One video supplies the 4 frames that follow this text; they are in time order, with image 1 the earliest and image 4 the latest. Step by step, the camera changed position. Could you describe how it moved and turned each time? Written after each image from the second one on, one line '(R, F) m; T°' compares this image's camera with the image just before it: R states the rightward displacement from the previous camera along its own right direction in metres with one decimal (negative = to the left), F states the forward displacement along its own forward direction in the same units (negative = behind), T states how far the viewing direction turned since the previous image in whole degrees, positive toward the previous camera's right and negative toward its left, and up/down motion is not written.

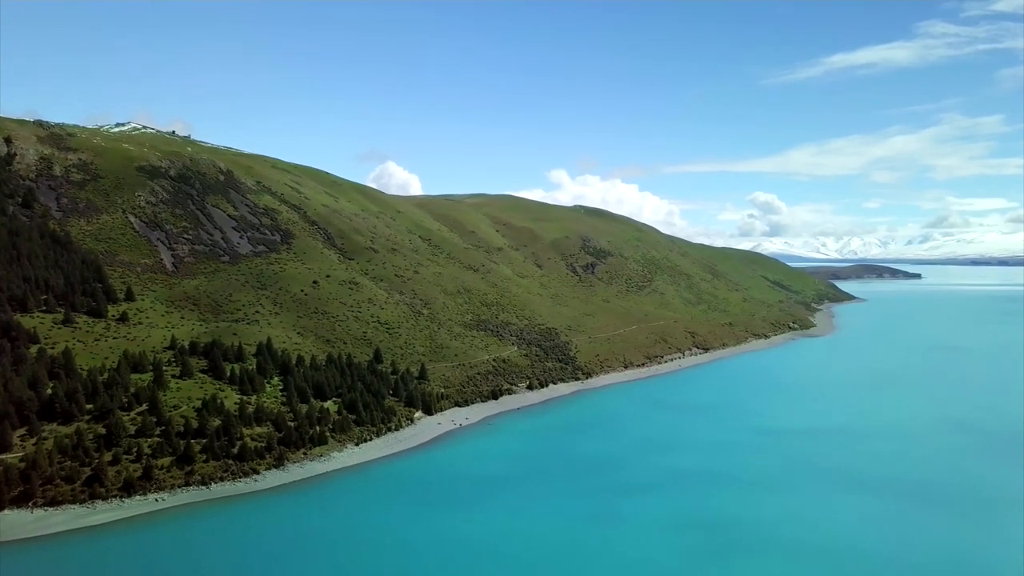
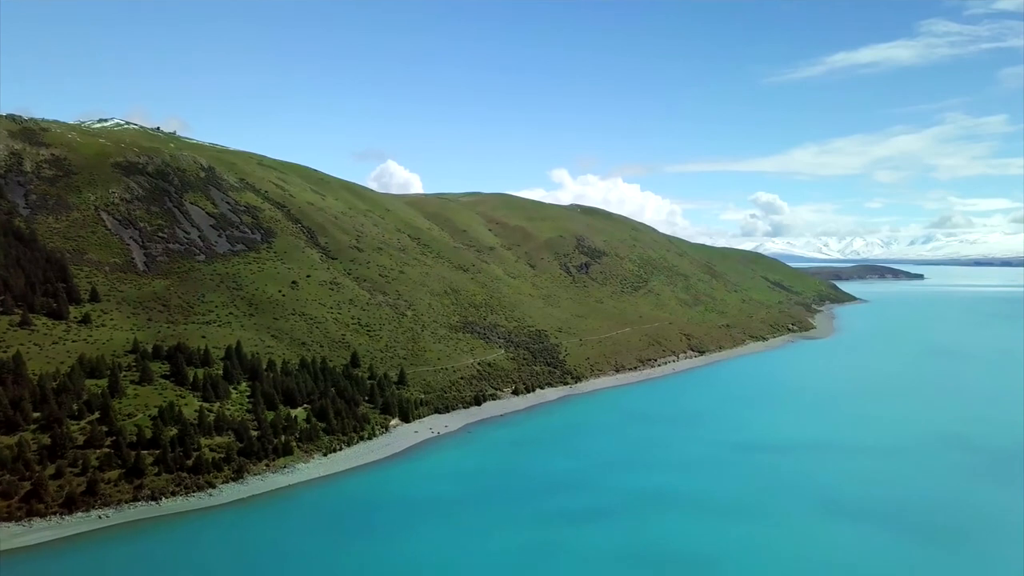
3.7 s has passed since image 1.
(+1.5, +2.6) m; 0°
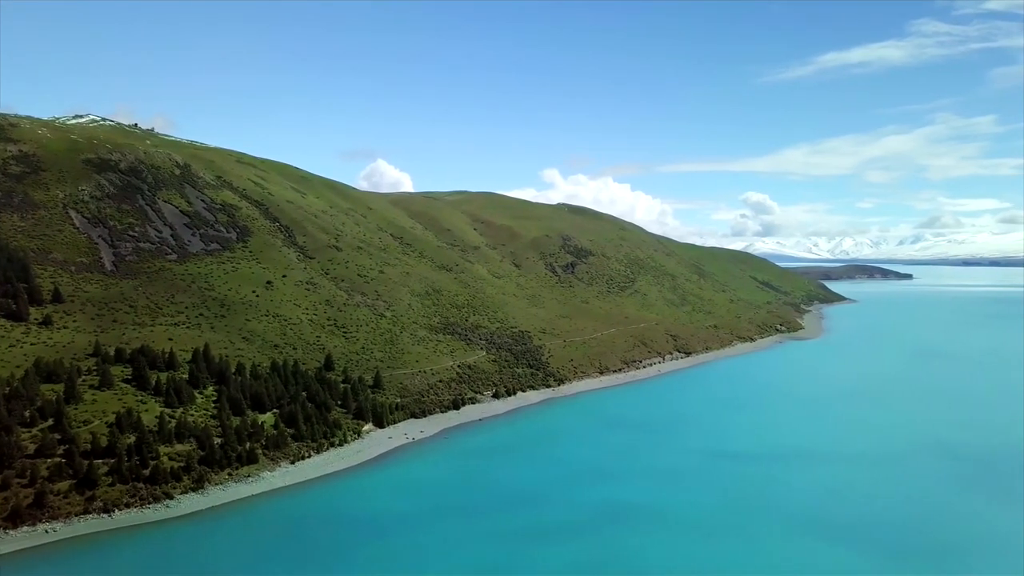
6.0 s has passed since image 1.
(+1.0, +1.5) m; +1°
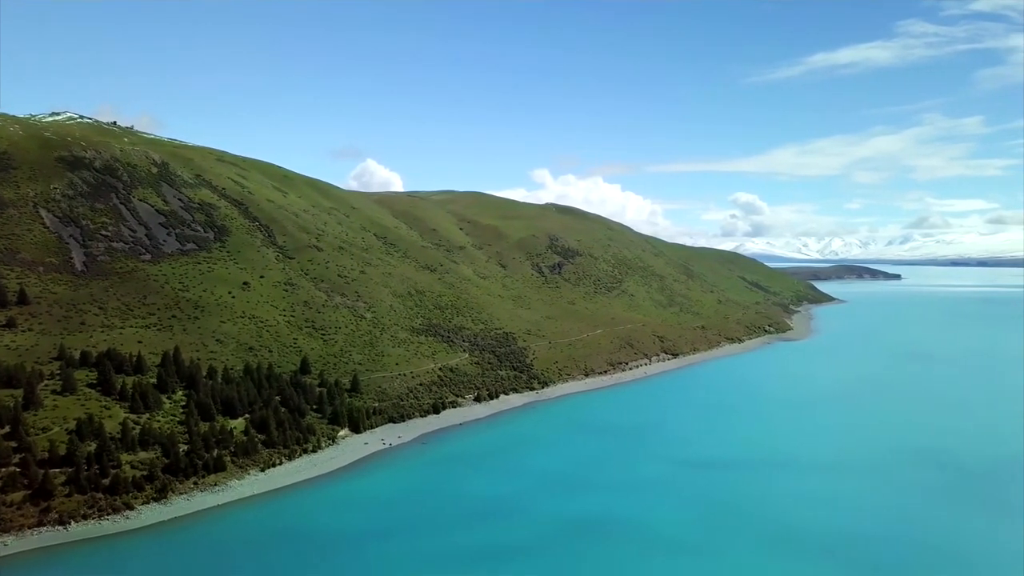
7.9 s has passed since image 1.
(+0.8, +1.2) m; +1°
